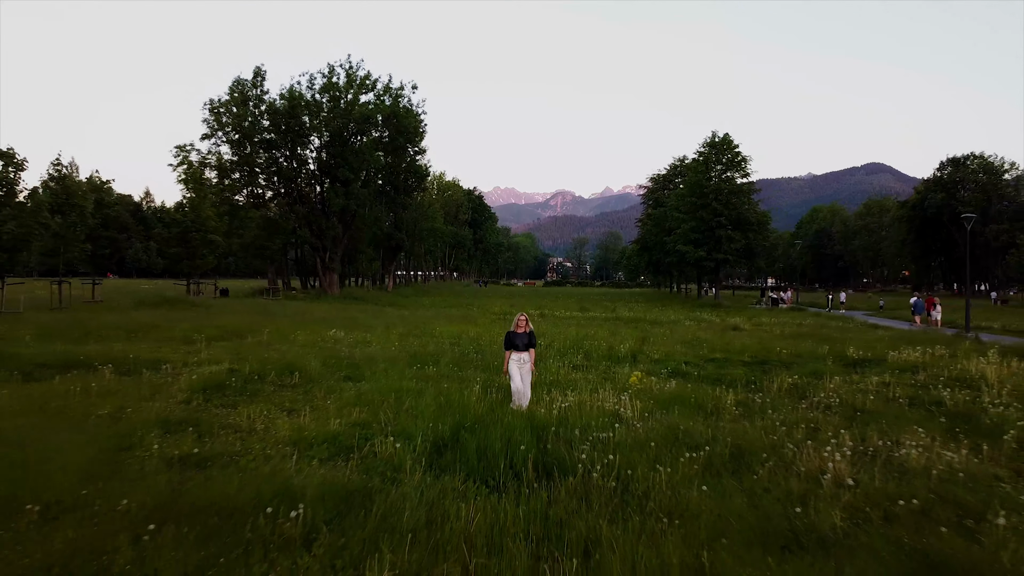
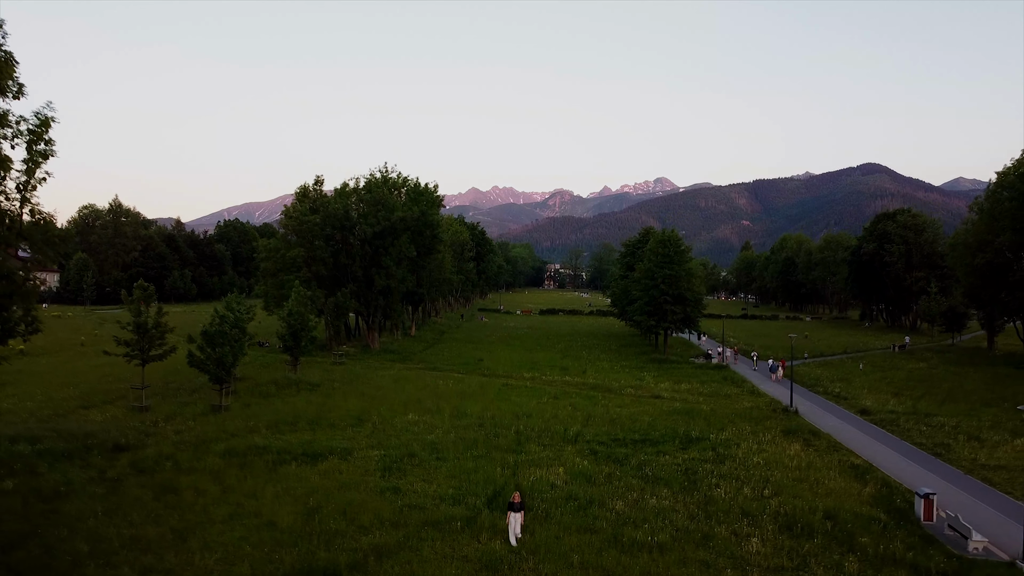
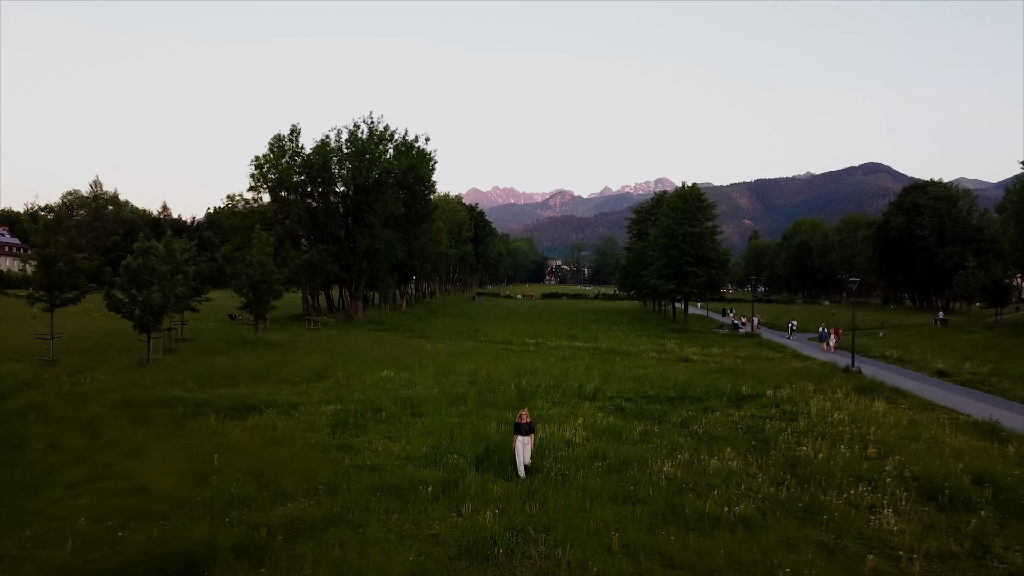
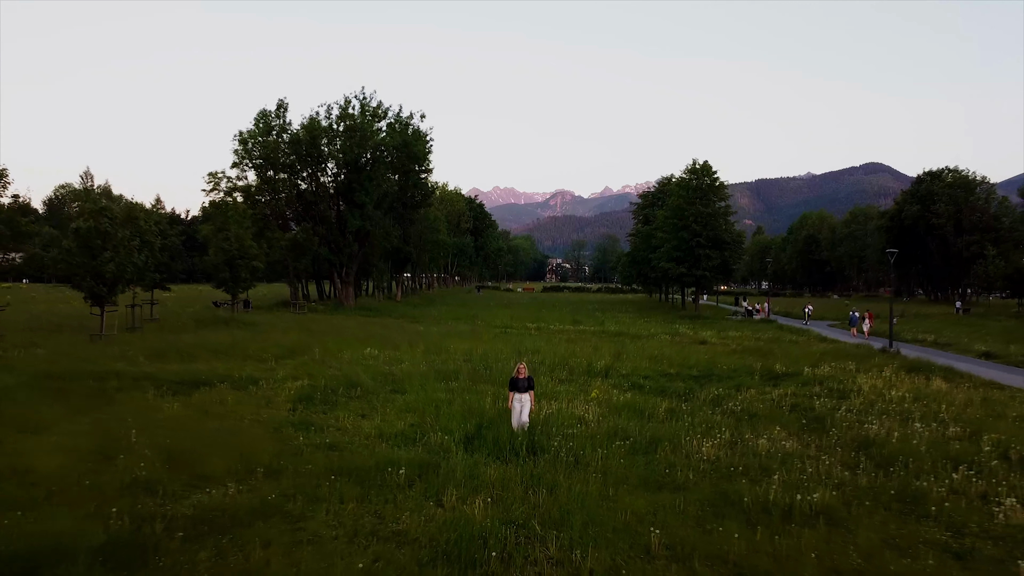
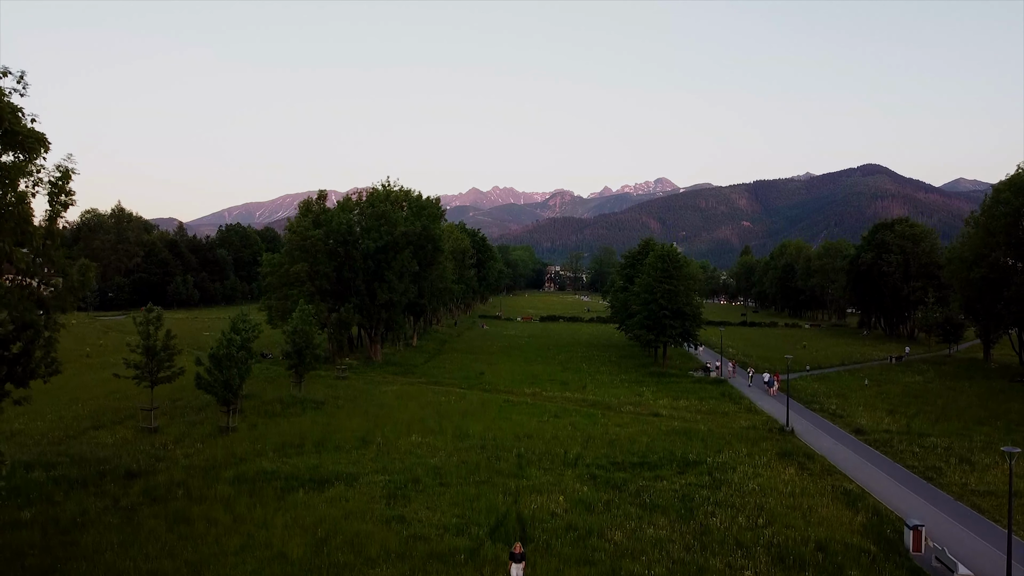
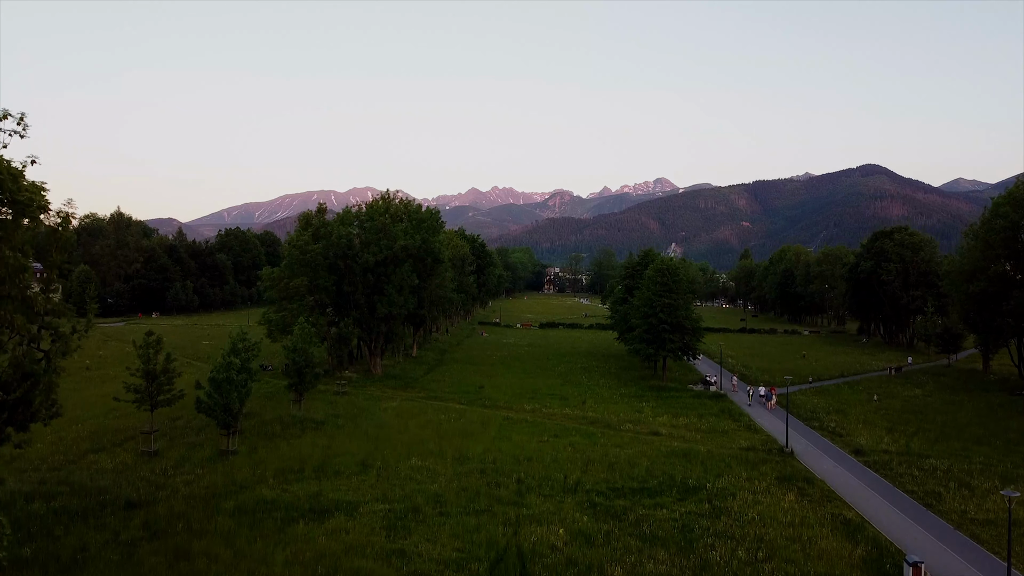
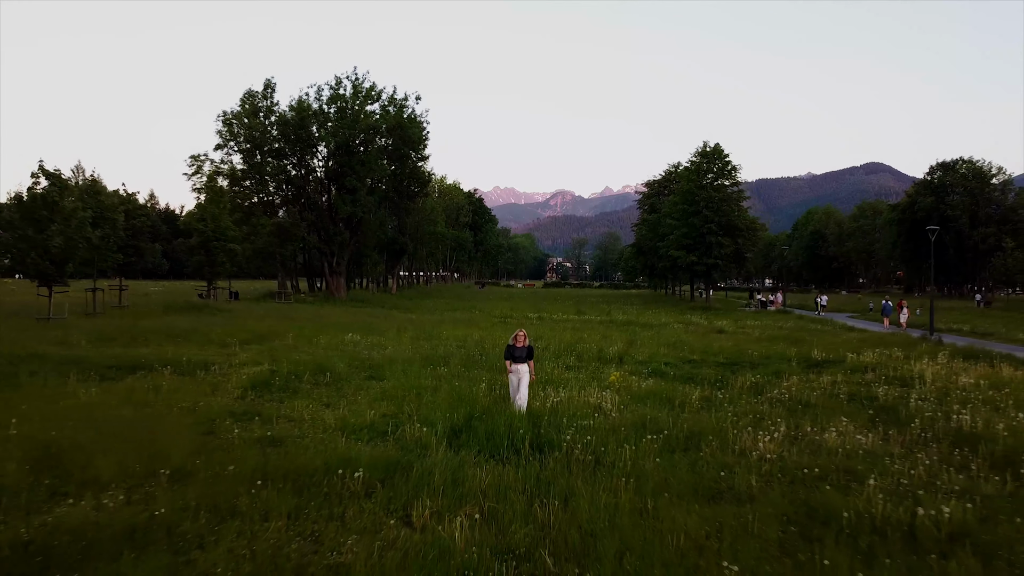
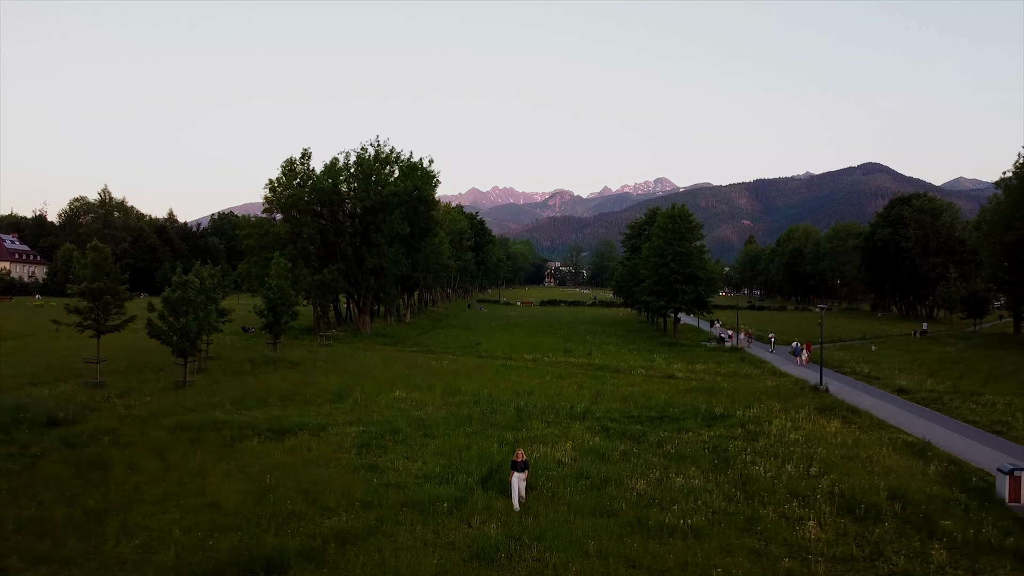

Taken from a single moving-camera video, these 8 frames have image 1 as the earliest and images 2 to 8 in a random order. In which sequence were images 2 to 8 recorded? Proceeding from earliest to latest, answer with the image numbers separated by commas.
7, 4, 3, 8, 2, 5, 6
